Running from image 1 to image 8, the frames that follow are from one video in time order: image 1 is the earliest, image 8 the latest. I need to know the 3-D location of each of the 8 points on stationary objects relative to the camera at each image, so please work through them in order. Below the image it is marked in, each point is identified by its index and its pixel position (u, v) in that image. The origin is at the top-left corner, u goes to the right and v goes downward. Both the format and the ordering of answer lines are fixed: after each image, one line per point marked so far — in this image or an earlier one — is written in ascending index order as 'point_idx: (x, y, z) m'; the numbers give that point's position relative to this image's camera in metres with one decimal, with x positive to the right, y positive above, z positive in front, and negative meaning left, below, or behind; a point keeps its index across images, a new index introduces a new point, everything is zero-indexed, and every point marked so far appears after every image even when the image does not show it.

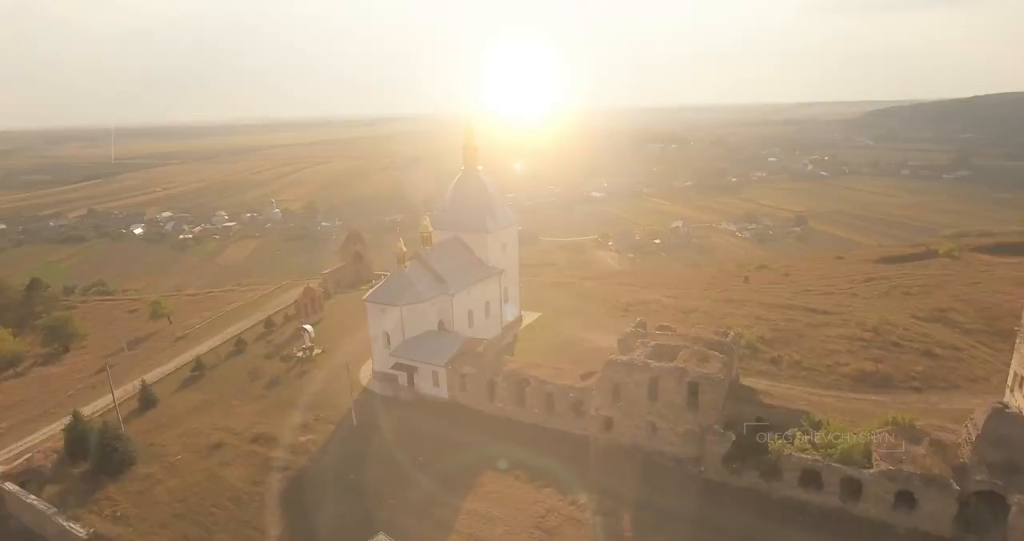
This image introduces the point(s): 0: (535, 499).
0: (+0.7, -7.4, +19.5) m
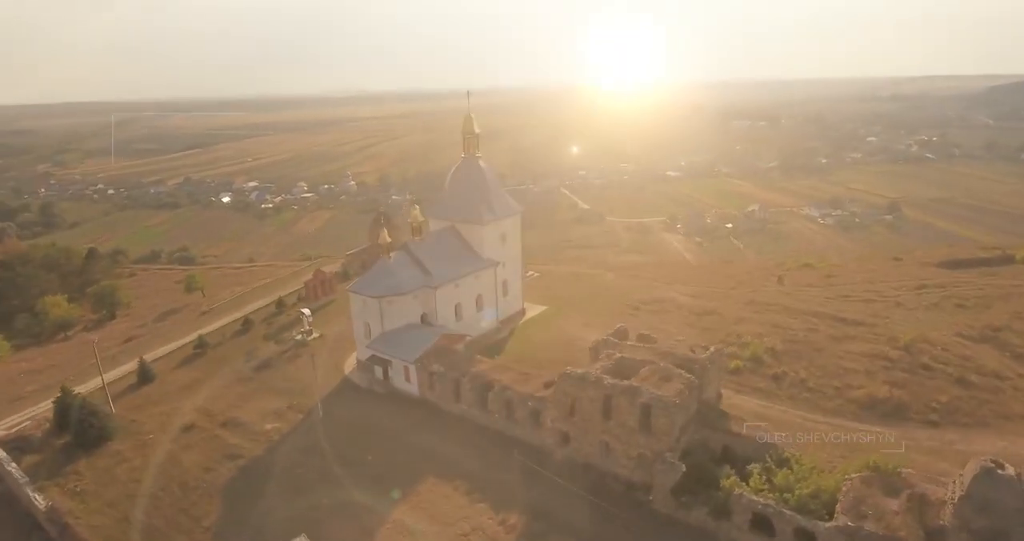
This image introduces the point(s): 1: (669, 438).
0: (-1.4, -7.5, +18.7) m
1: (+4.8, -5.1, +18.5) m
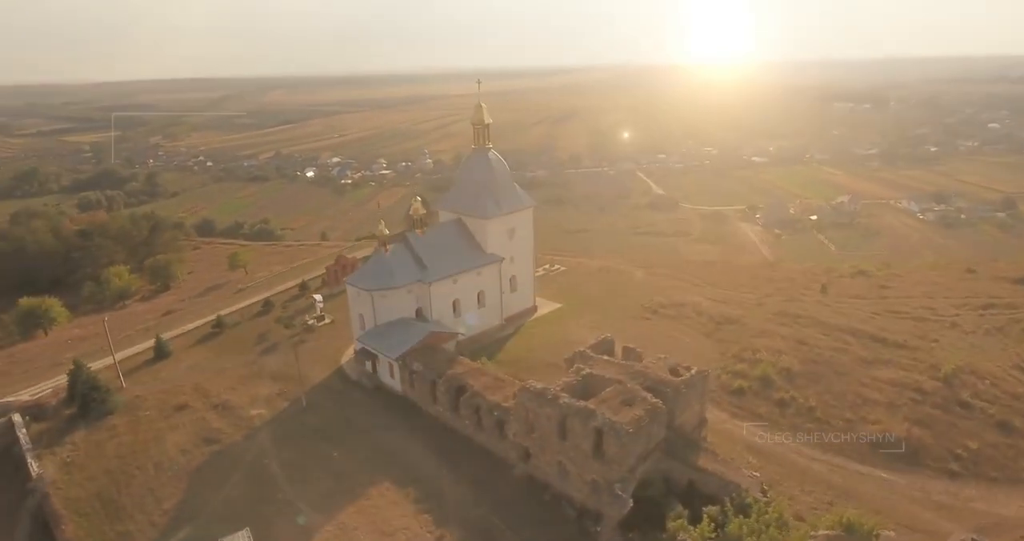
0: (-3.2, -7.7, +18.2) m
1: (+3.1, -5.6, +17.1) m
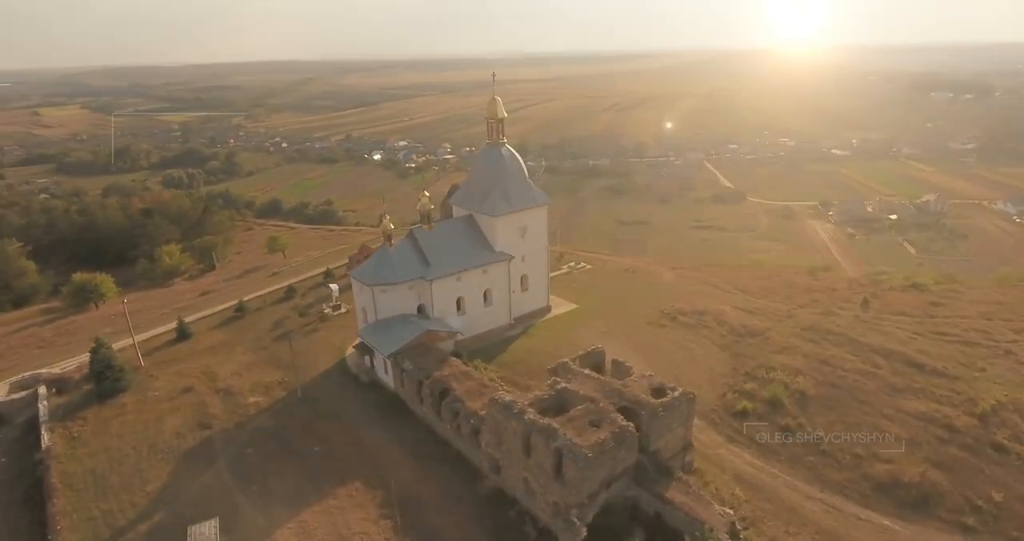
0: (-4.3, -7.8, +18.0) m
1: (+1.8, -6.0, +16.2) m
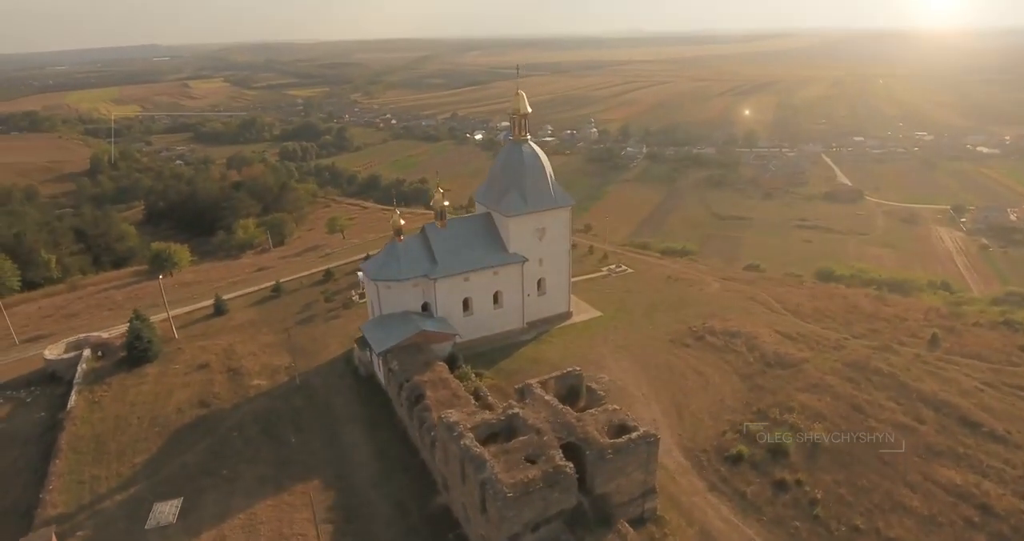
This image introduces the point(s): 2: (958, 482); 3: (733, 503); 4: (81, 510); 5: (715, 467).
0: (-6.1, -7.8, +18.1) m
1: (-0.3, -6.6, +15.1) m
2: (+13.7, -6.5, +18.5) m
3: (+6.6, -7.0, +18.3) m
4: (-13.9, -7.7, +19.6) m
5: (+6.7, -6.4, +19.7) m
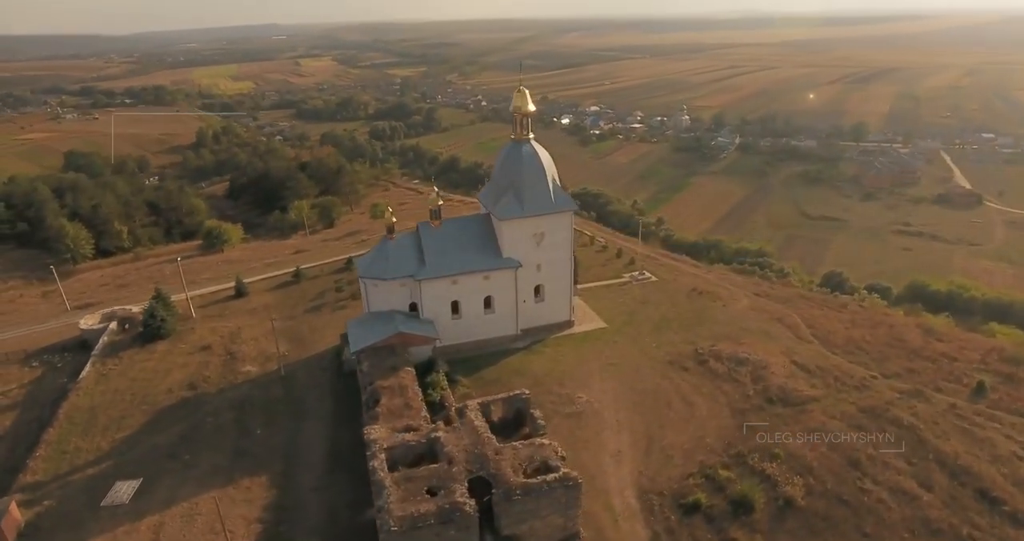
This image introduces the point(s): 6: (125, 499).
0: (-8.3, -7.9, +18.3) m
1: (-2.9, -7.0, +14.4) m
2: (+11.3, -7.8, +15.7) m
3: (+4.3, -7.9, +16.5) m
4: (-15.8, -7.2, +20.9) m
5: (+4.6, -7.2, +18.0) m
6: (-12.7, -7.5, +19.8) m
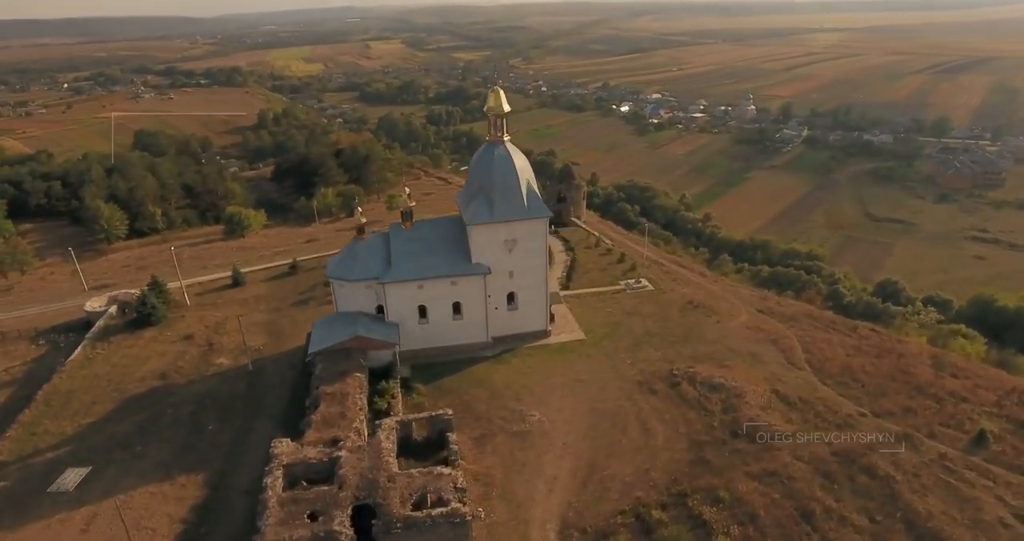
0: (-10.8, -8.0, +18.5) m
1: (-5.8, -7.5, +14.1) m
2: (+8.4, -8.8, +13.9) m
3: (+1.6, -8.6, +15.5) m
4: (-18.0, -6.8, +22.0) m
5: (+2.0, -7.9, +16.9) m
6: (-15.0, -7.3, +20.5) m
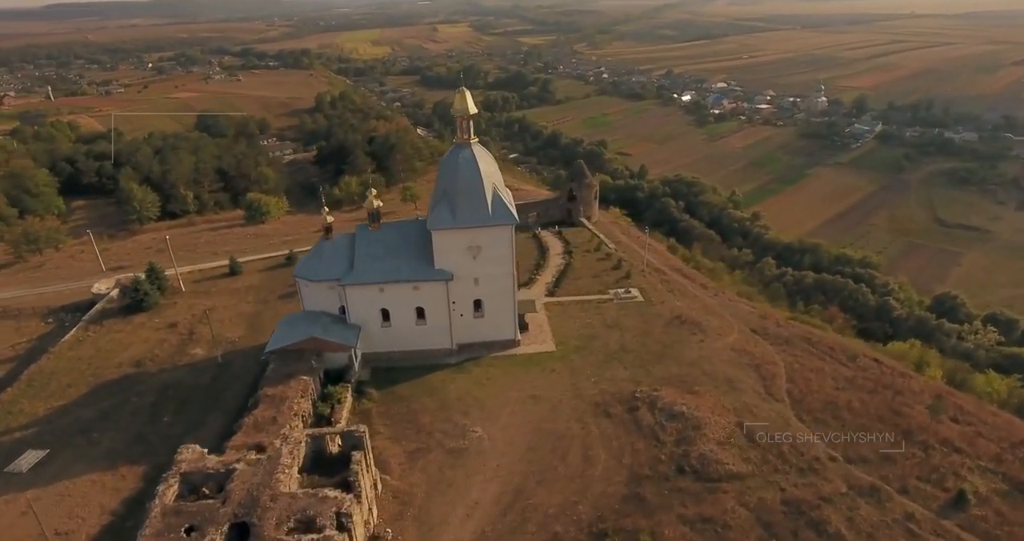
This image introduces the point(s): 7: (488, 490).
0: (-13.4, -7.9, +19.1) m
1: (-8.9, -7.7, +14.2) m
2: (+5.2, -9.8, +12.5) m
3: (-1.4, -9.2, +14.8) m
4: (-20.1, -6.4, +23.2) m
5: (-0.8, -8.5, +16.1) m
6: (-17.3, -7.0, +21.4) m
7: (-0.7, -7.1, +19.4) m
